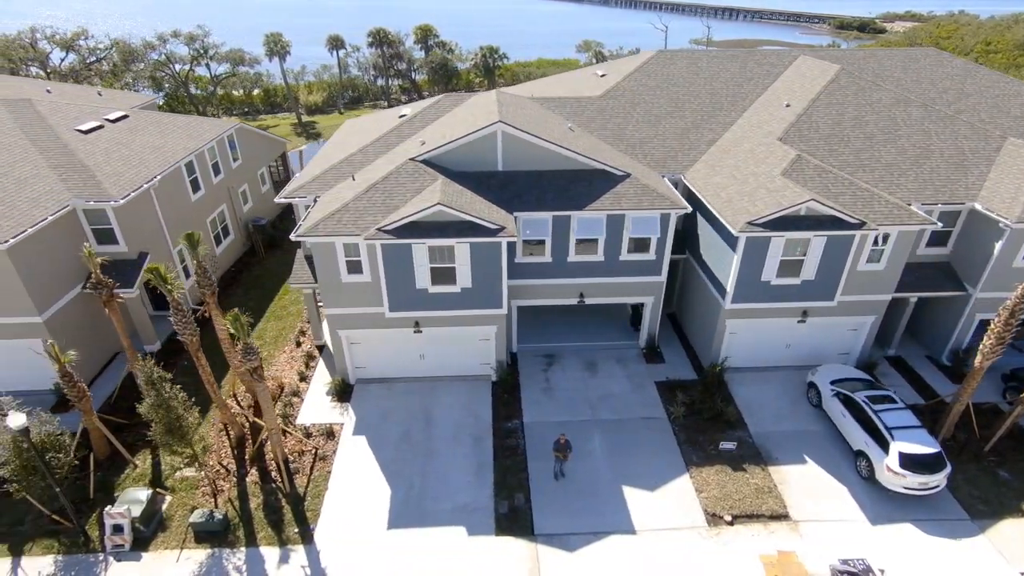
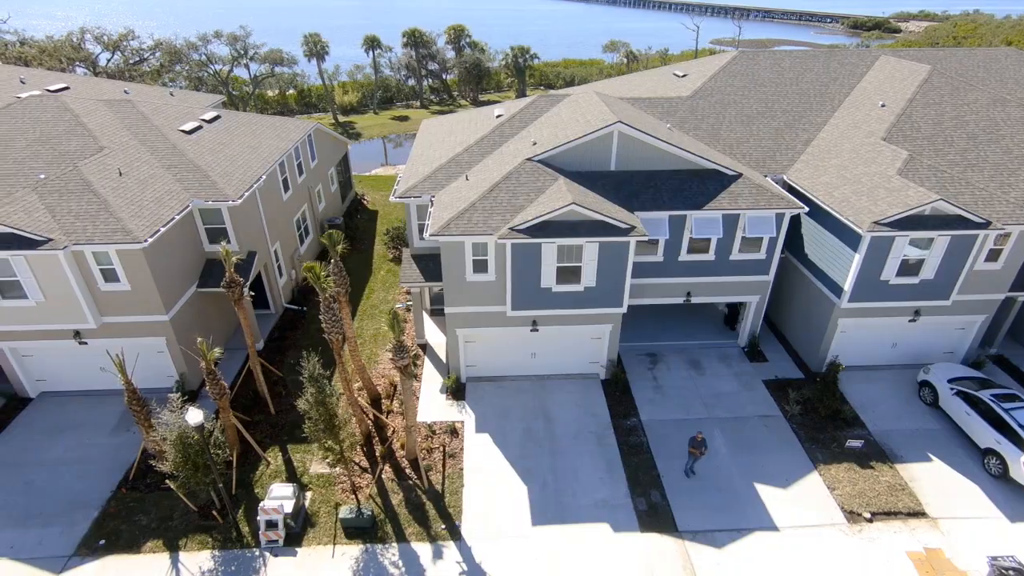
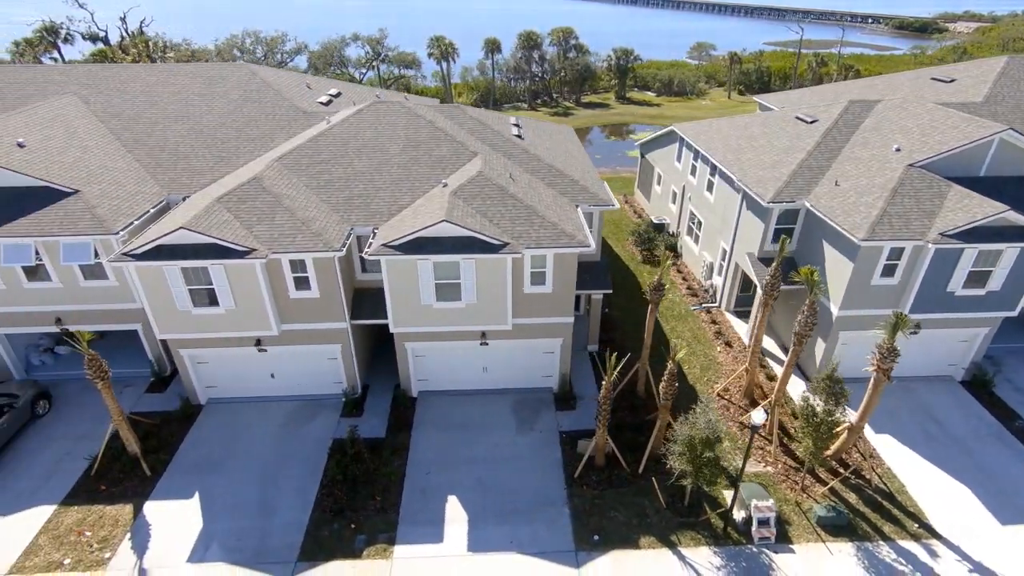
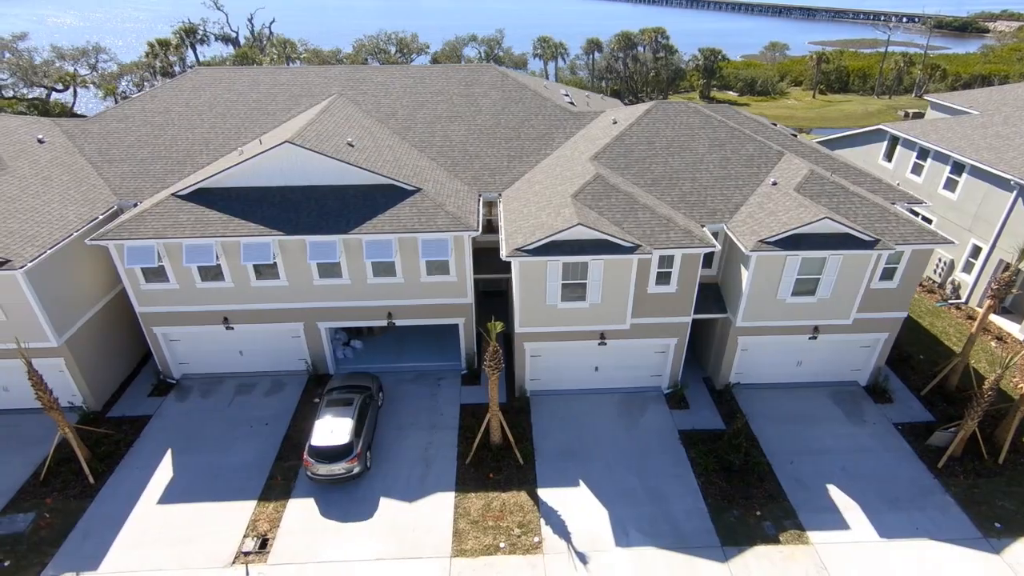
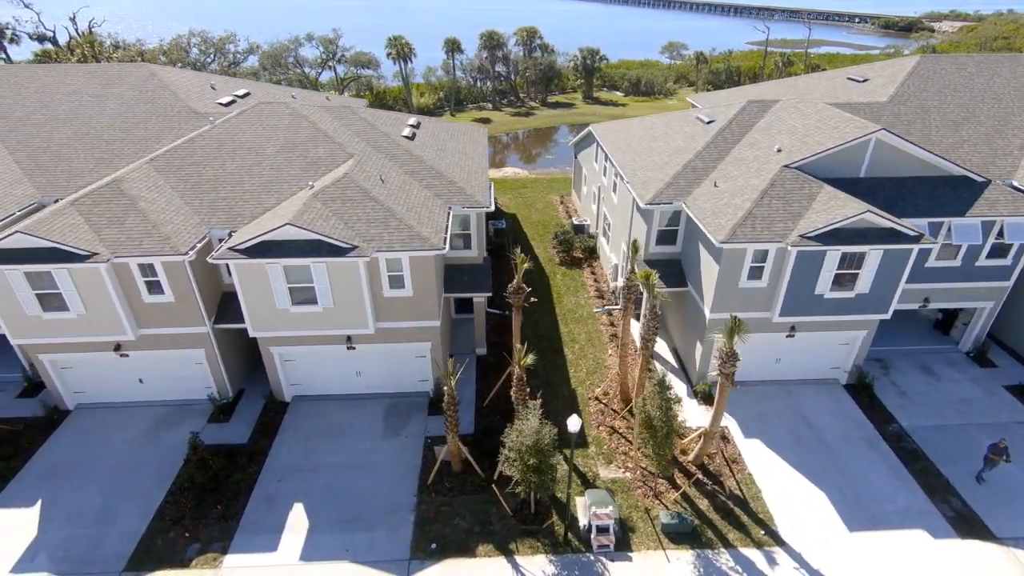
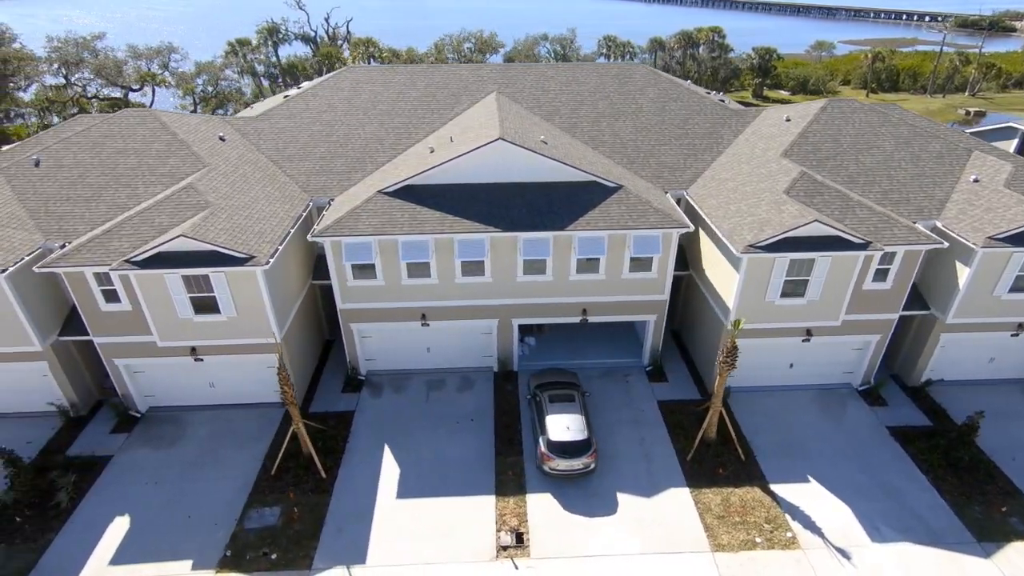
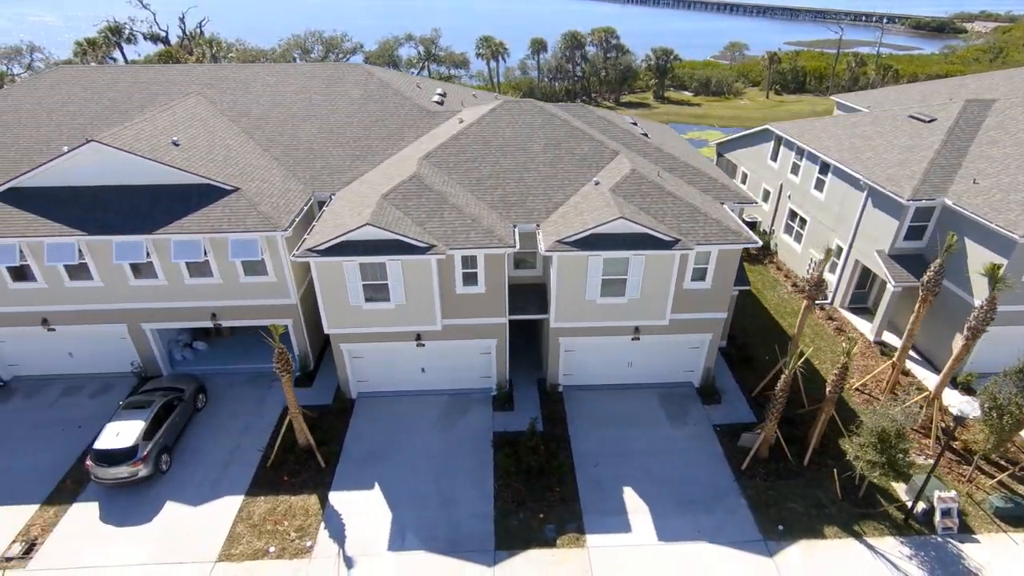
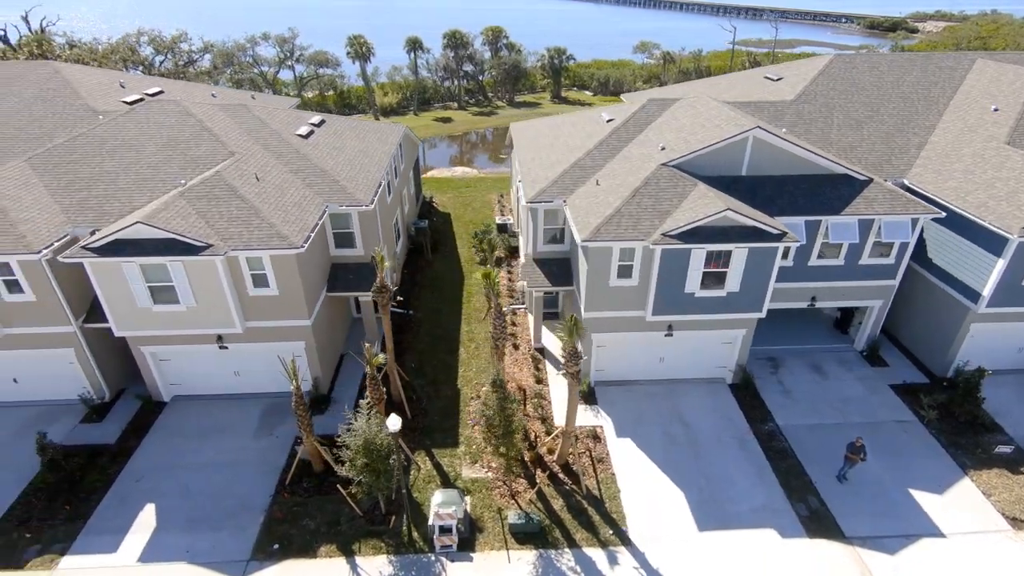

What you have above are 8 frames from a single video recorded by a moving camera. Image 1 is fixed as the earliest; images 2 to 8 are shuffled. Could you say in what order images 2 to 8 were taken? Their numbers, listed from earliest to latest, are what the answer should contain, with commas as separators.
2, 8, 5, 3, 7, 4, 6
